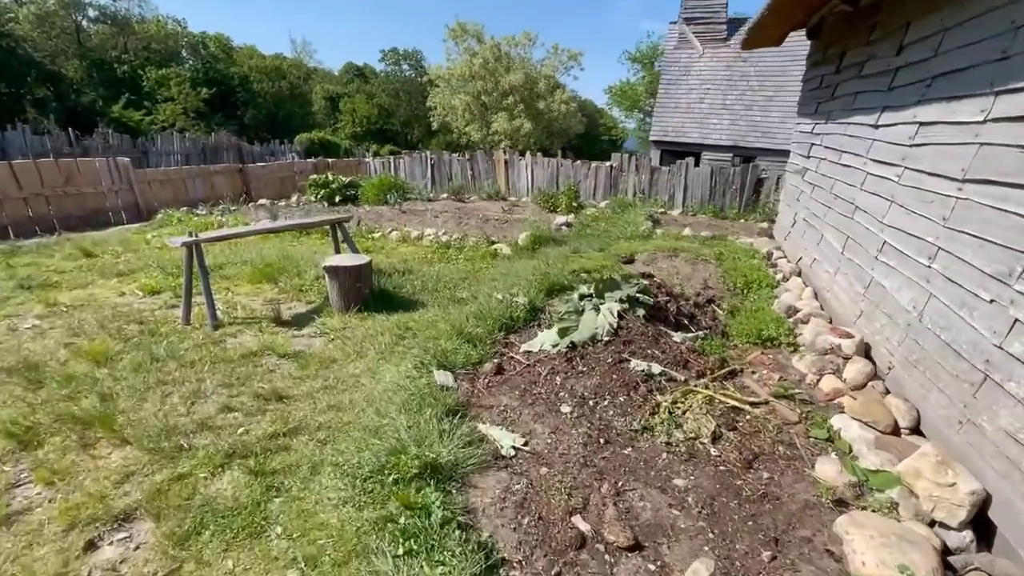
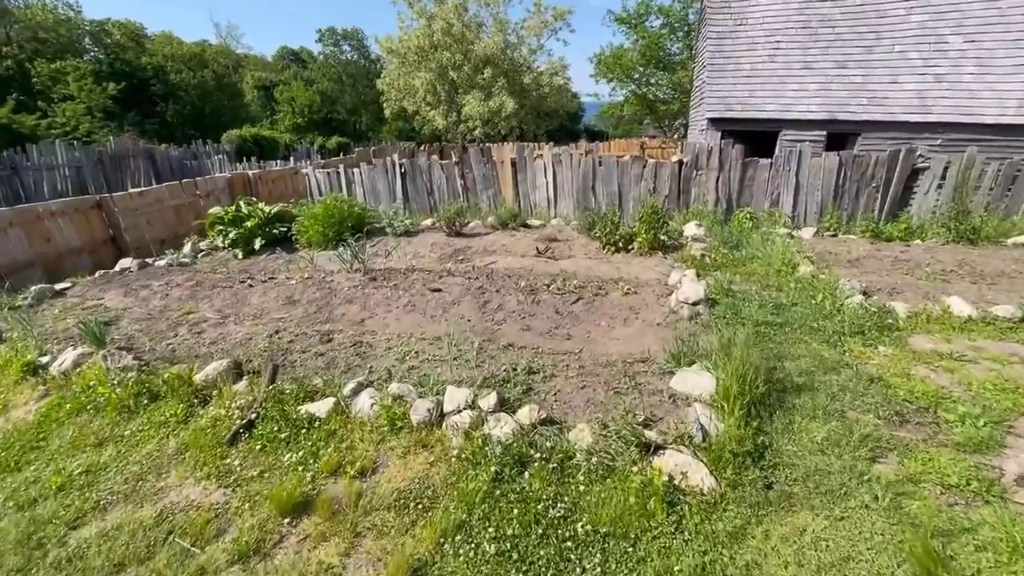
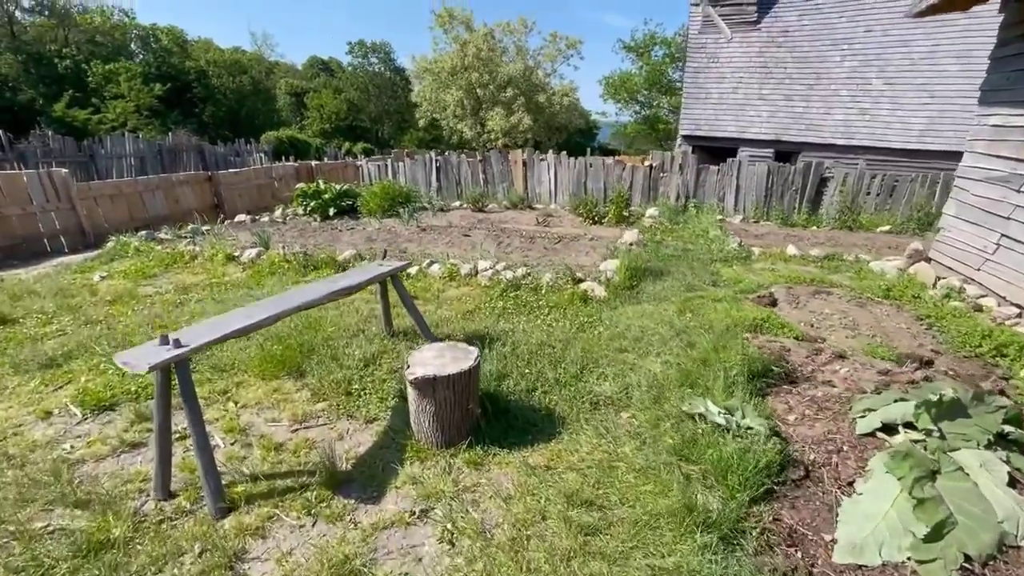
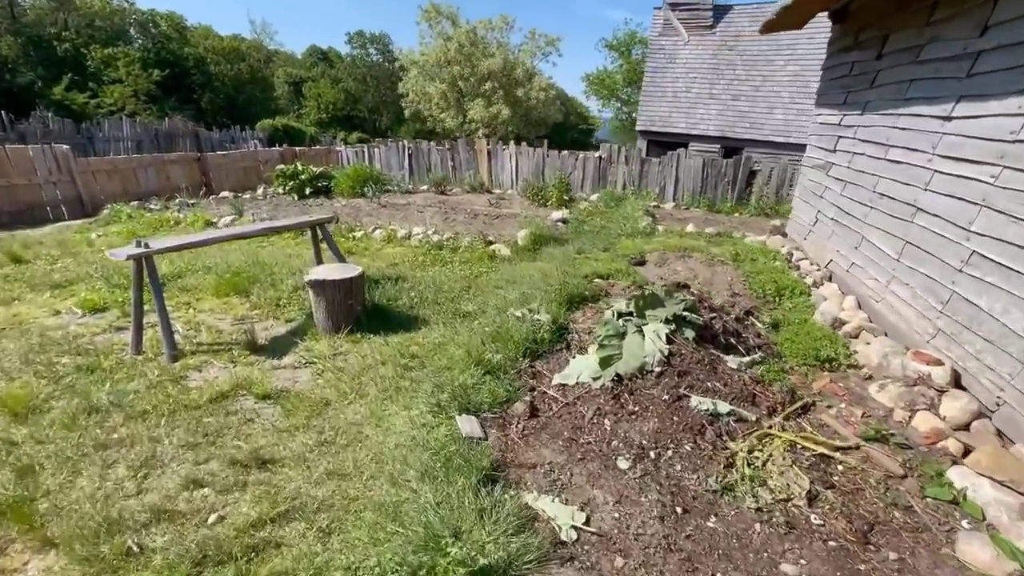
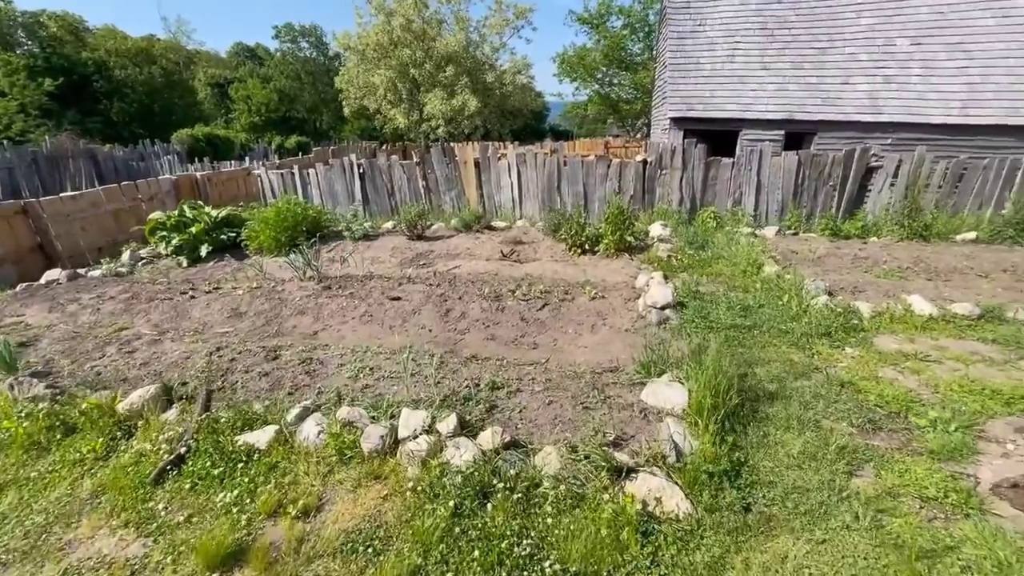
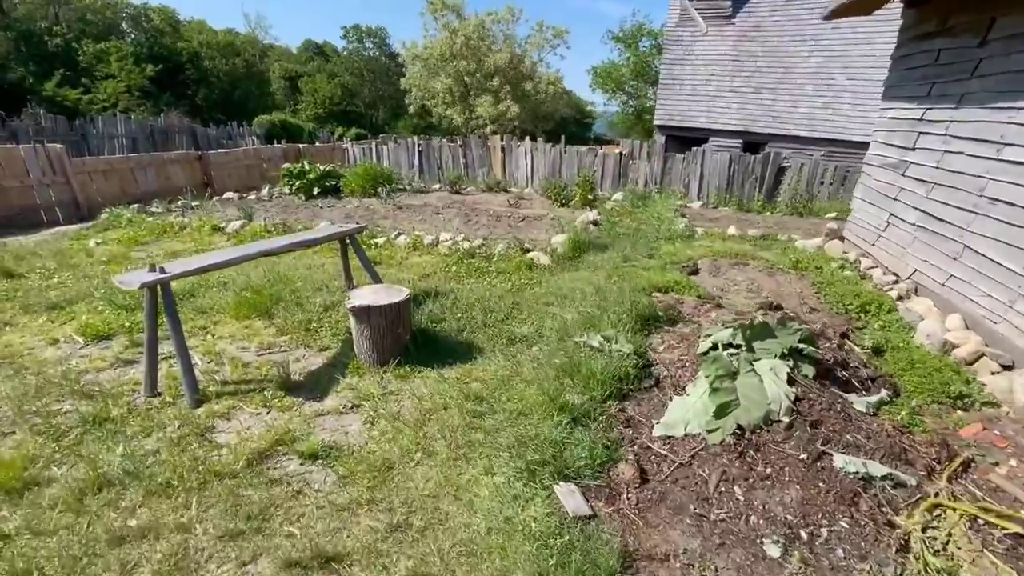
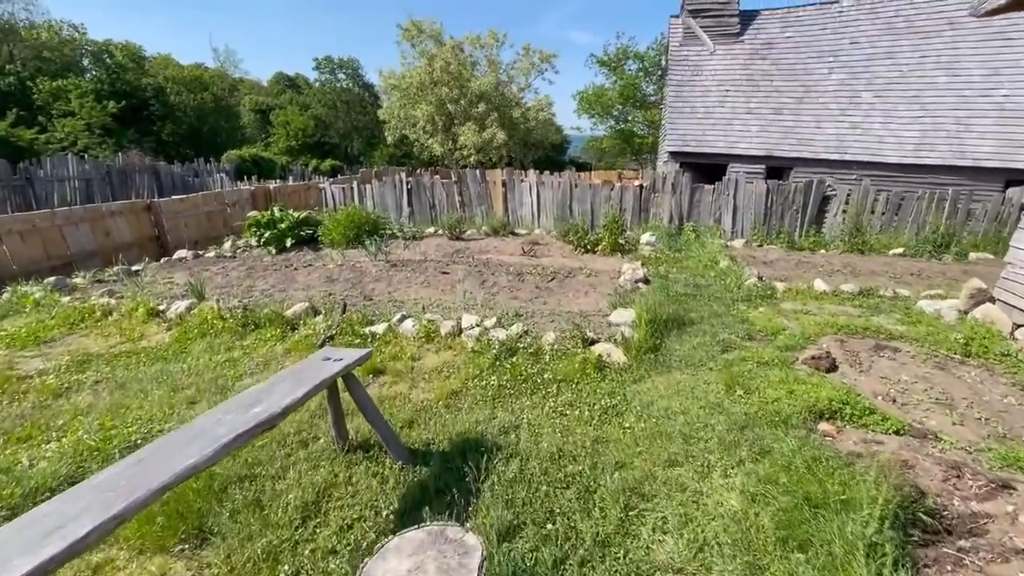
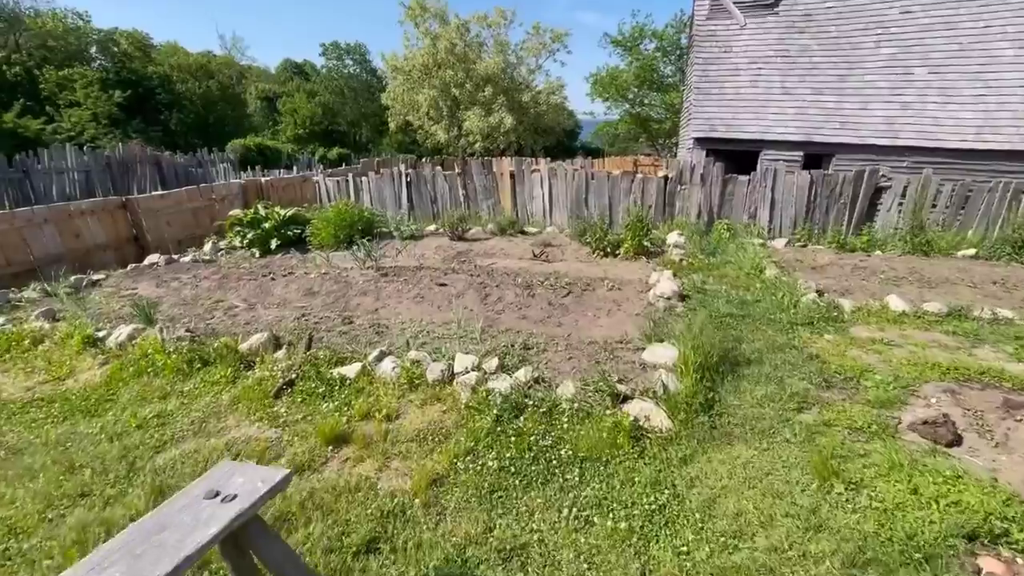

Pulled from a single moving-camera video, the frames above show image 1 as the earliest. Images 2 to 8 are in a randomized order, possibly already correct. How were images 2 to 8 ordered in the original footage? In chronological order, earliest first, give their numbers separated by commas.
4, 6, 3, 7, 8, 2, 5
